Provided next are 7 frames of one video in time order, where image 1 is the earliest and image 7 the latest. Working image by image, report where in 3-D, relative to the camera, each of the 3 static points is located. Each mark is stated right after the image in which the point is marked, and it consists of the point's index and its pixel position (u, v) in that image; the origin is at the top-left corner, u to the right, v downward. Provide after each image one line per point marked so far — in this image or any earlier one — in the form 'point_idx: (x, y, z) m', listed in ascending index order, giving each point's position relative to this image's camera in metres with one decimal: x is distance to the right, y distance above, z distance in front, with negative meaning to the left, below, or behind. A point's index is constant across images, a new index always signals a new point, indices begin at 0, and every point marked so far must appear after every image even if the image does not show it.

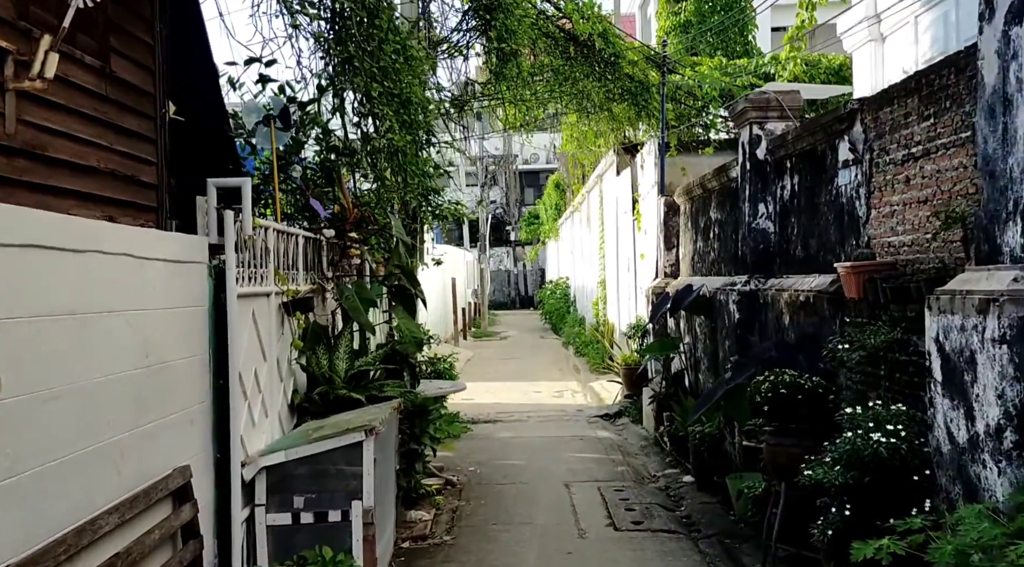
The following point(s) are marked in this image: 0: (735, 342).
0: (+1.3, -0.3, +5.5) m
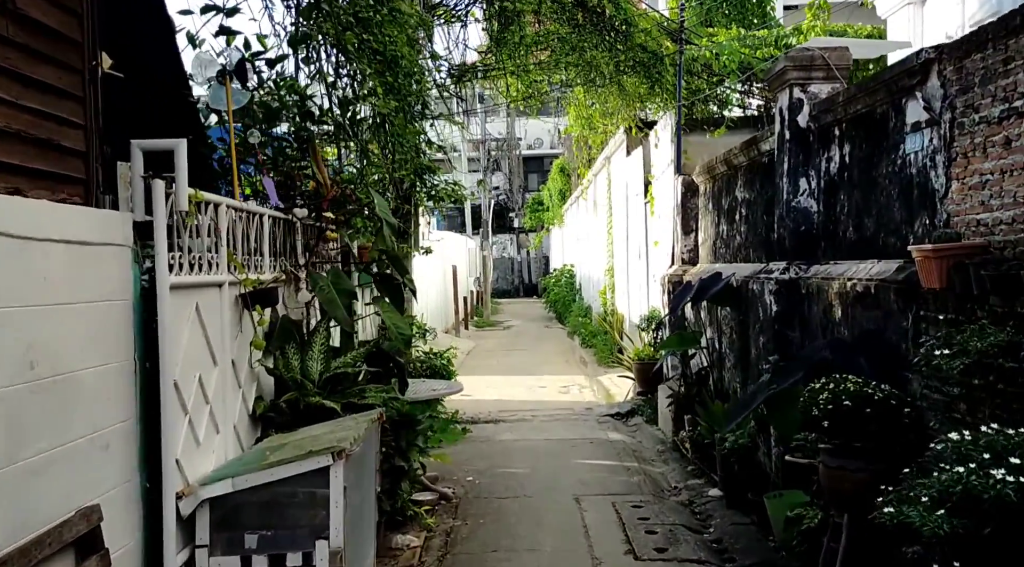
0: (+1.3, -0.3, +4.8) m
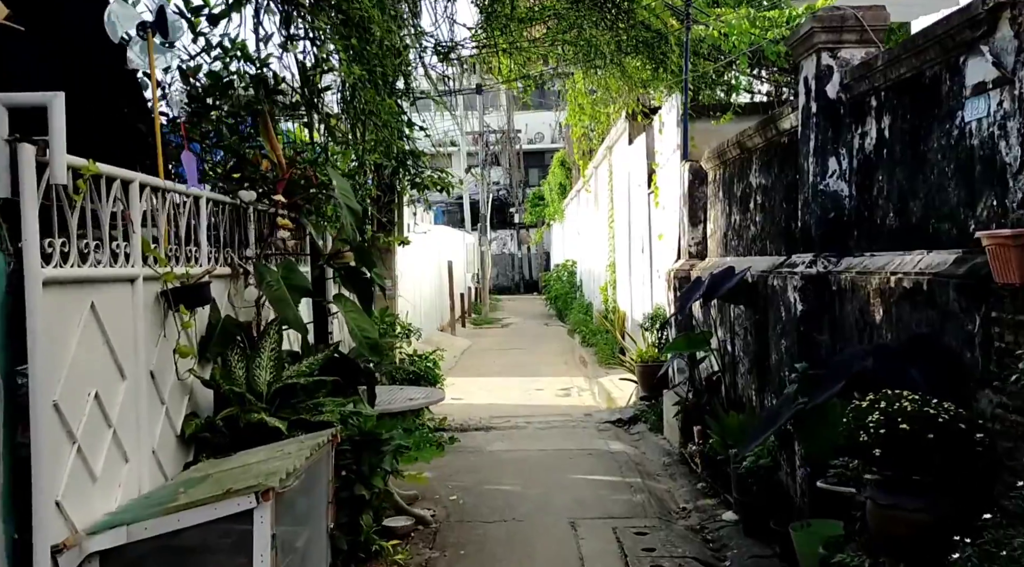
0: (+1.2, -0.3, +4.2) m
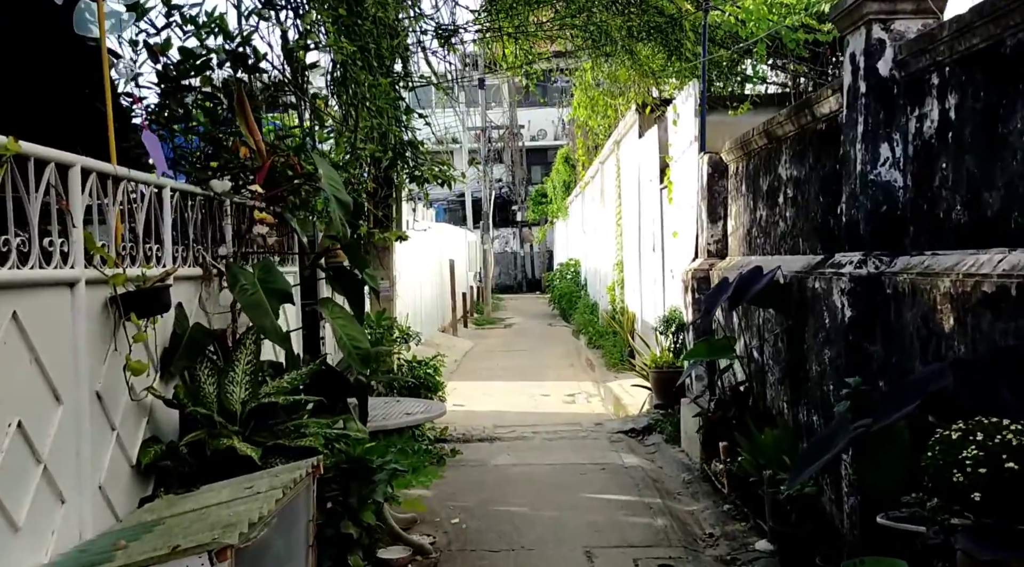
0: (+1.3, -0.3, +3.7) m
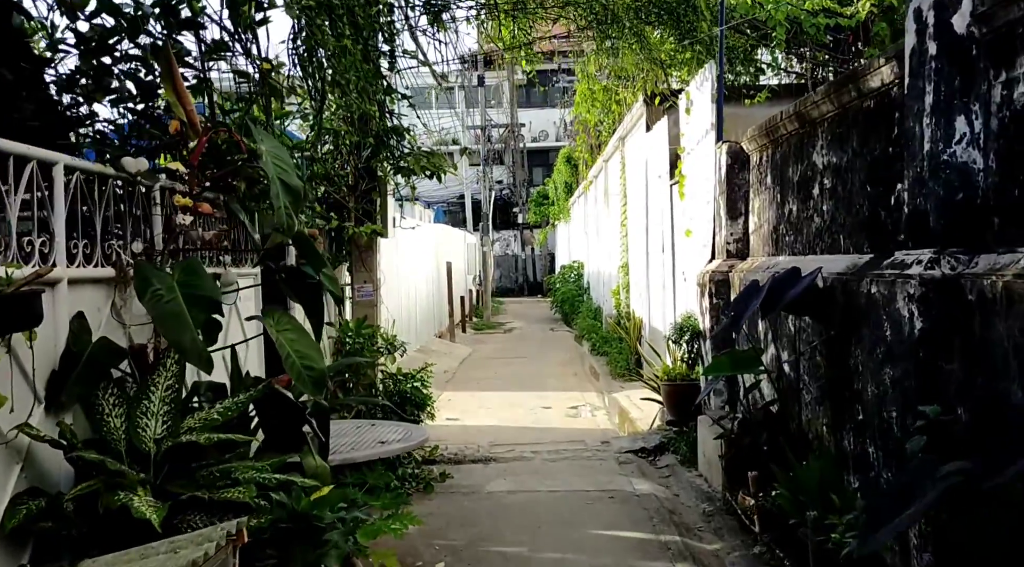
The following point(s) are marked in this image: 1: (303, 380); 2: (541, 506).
0: (+1.2, -0.3, +3.0) m
1: (-0.6, -0.3, +2.8) m
2: (+0.1, -1.2, +5.0) m
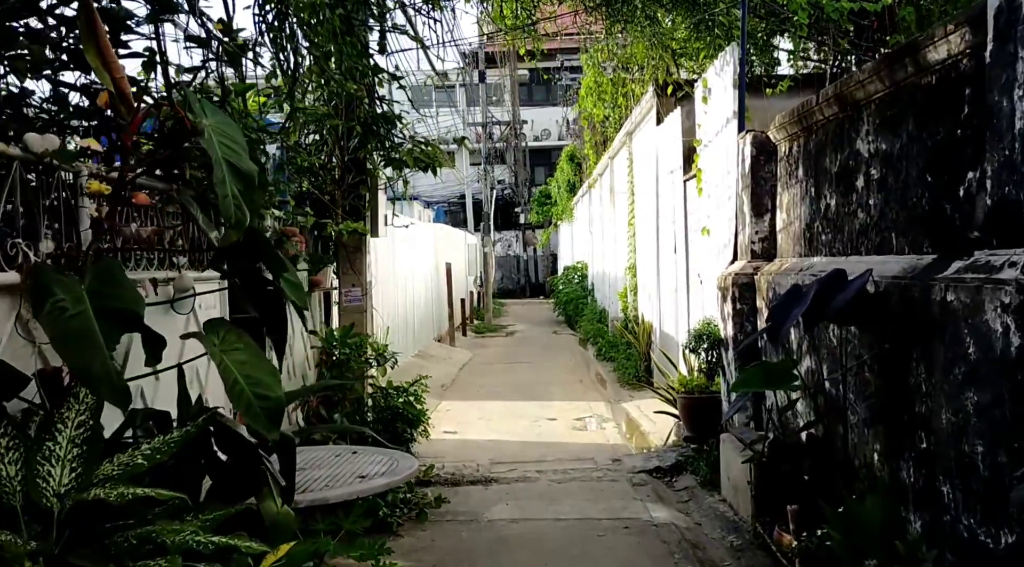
0: (+1.3, -0.3, +2.5) m
1: (-0.6, -0.3, +2.3) m
2: (+0.2, -1.2, +4.4) m
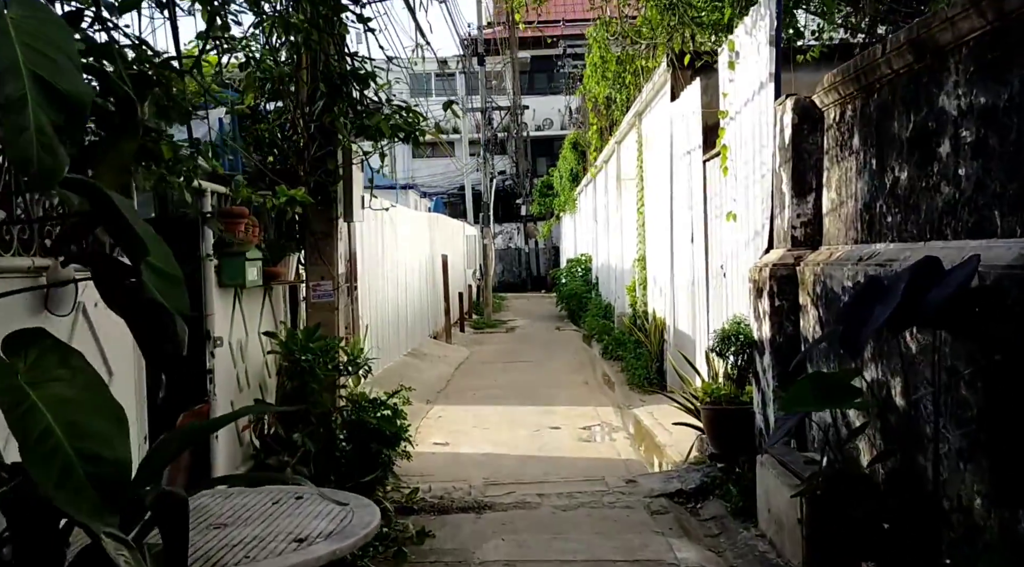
0: (+1.2, -0.3, +1.7) m
1: (-0.6, -0.3, +1.5) m
2: (+0.1, -1.1, +3.6) m
